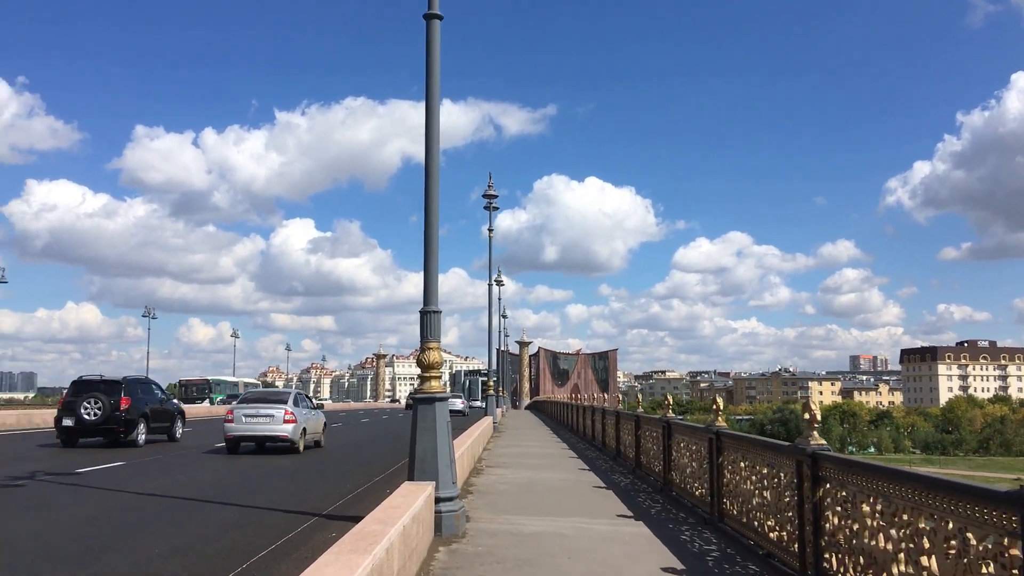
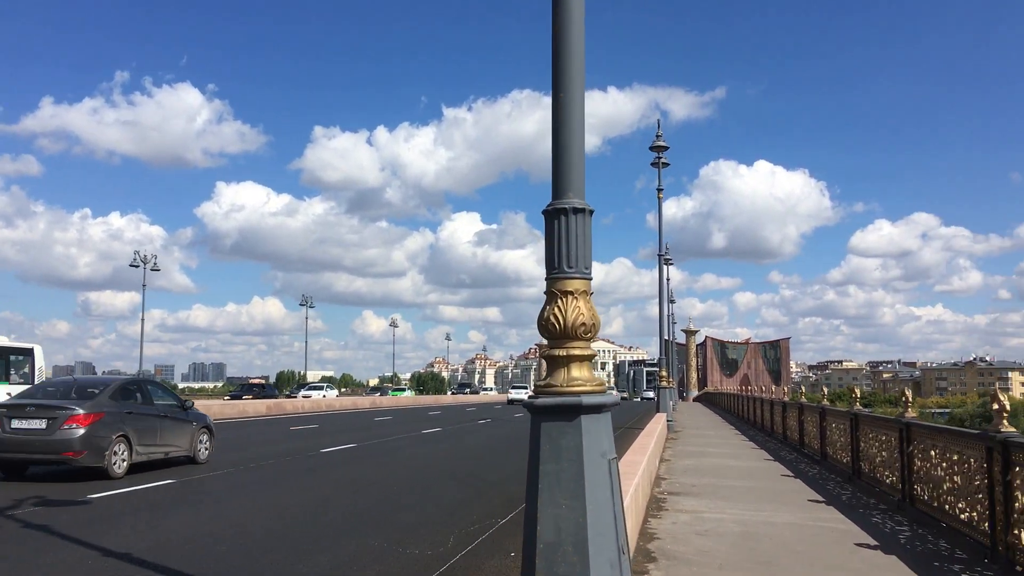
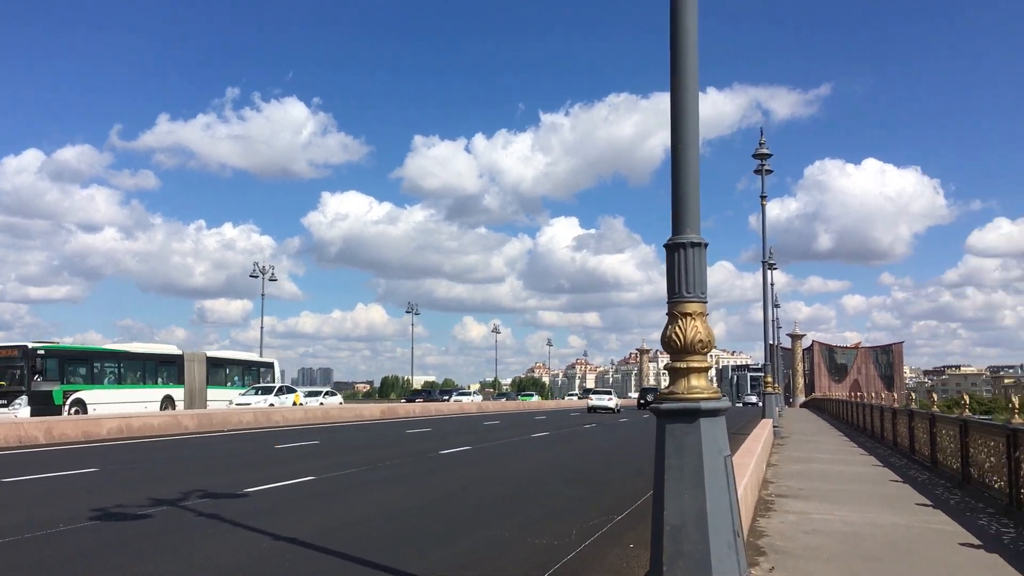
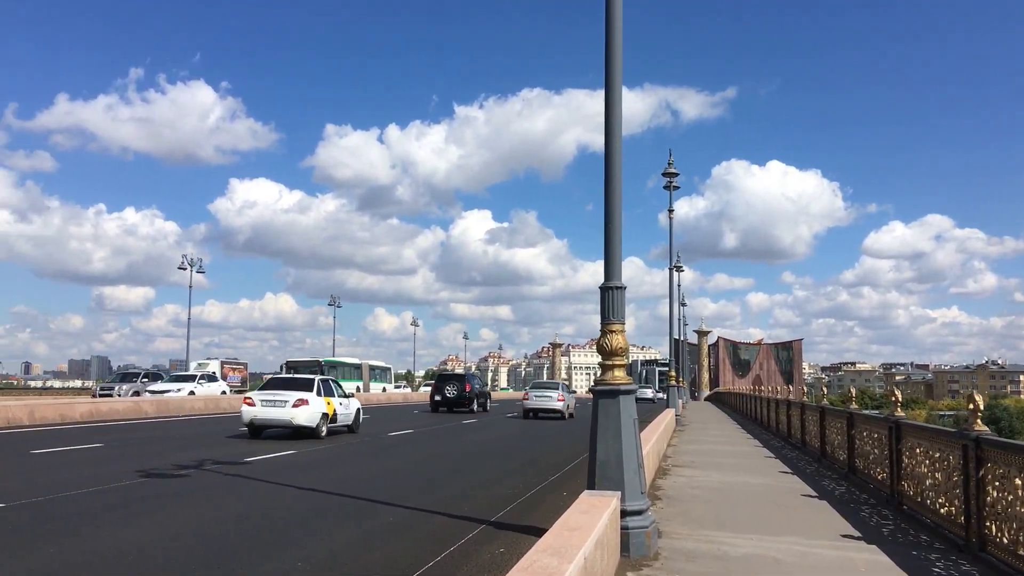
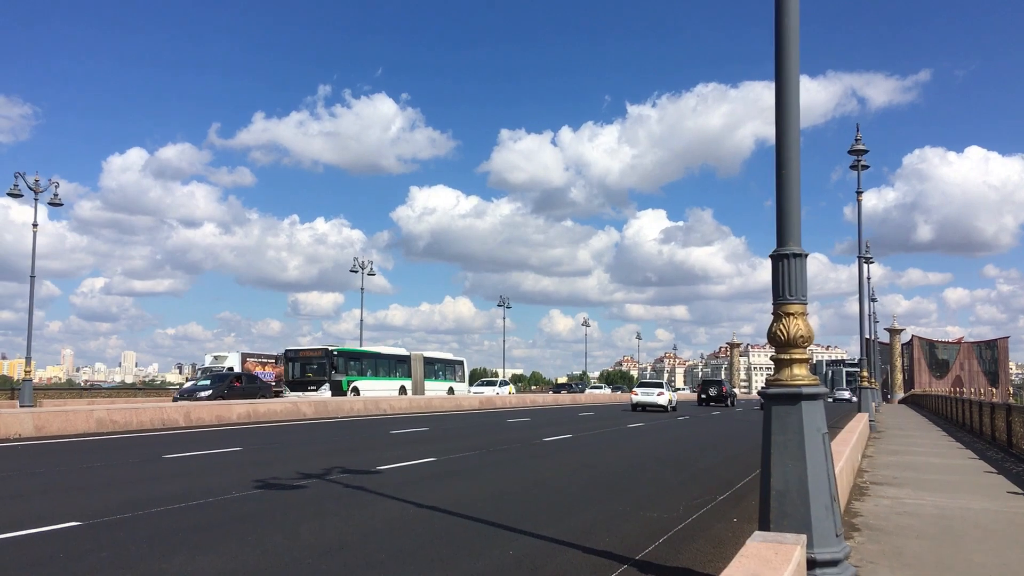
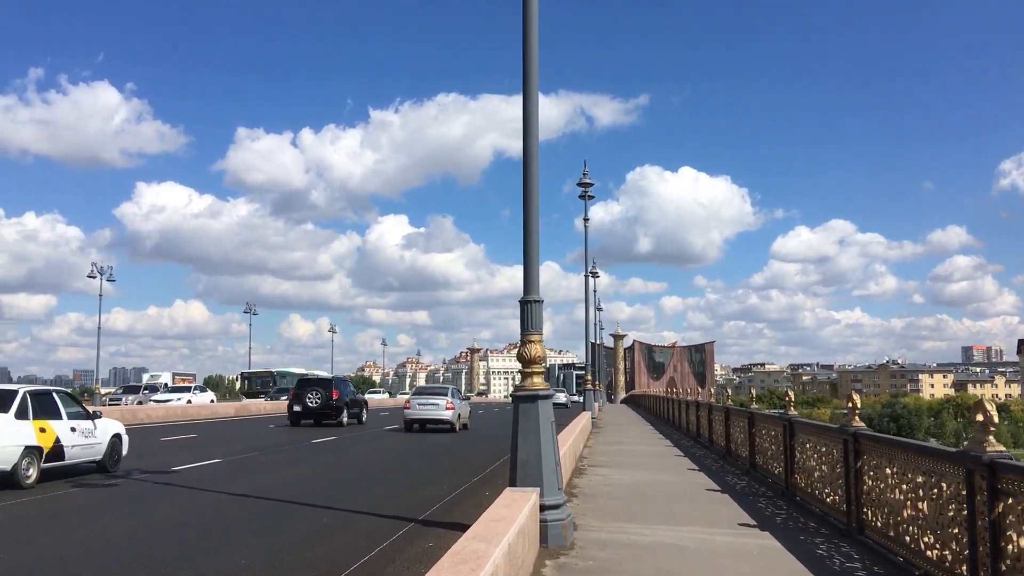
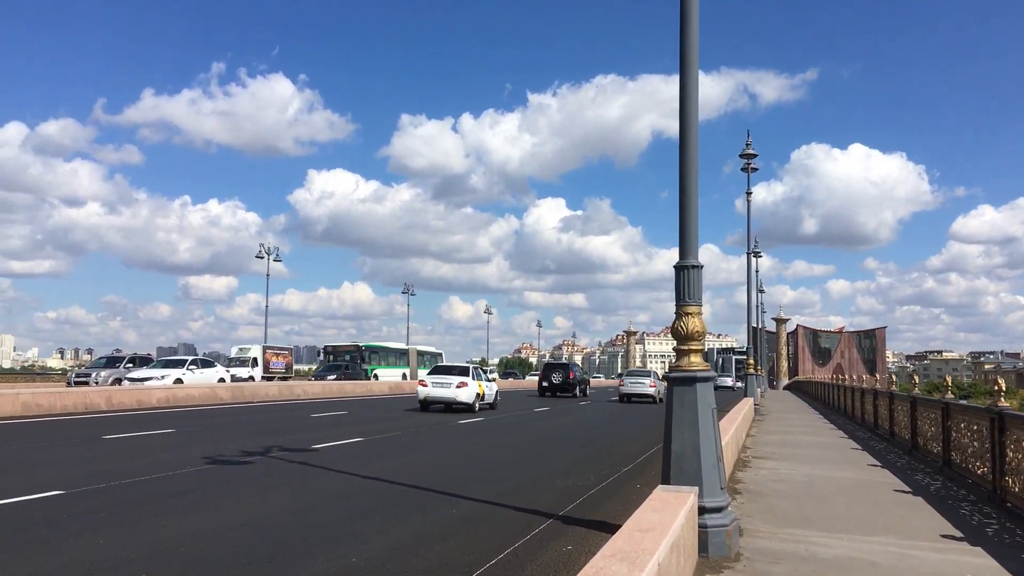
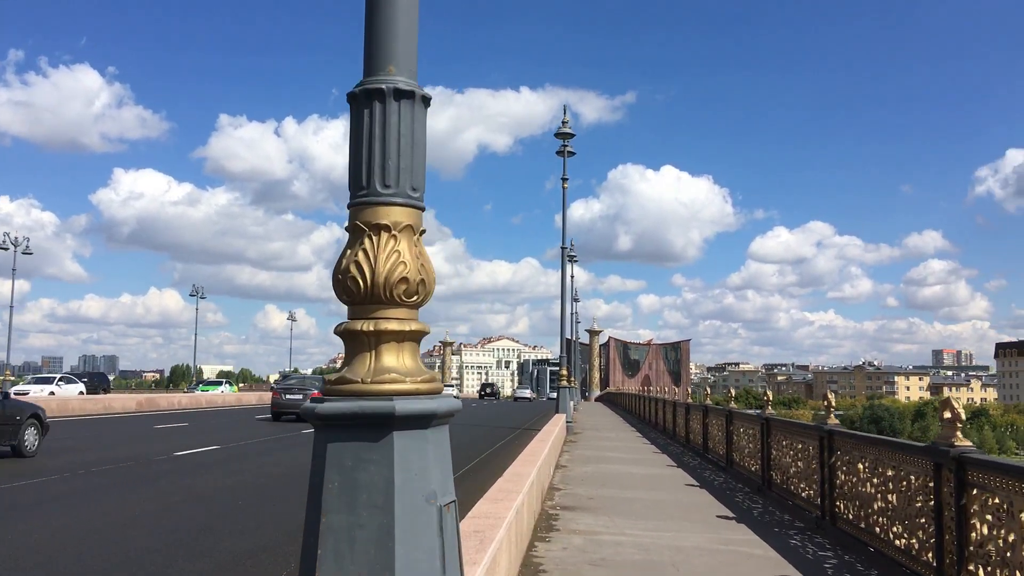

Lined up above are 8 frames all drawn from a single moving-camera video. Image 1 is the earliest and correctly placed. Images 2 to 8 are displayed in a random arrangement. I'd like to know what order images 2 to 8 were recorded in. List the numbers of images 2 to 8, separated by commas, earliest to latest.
6, 4, 7, 5, 3, 2, 8
